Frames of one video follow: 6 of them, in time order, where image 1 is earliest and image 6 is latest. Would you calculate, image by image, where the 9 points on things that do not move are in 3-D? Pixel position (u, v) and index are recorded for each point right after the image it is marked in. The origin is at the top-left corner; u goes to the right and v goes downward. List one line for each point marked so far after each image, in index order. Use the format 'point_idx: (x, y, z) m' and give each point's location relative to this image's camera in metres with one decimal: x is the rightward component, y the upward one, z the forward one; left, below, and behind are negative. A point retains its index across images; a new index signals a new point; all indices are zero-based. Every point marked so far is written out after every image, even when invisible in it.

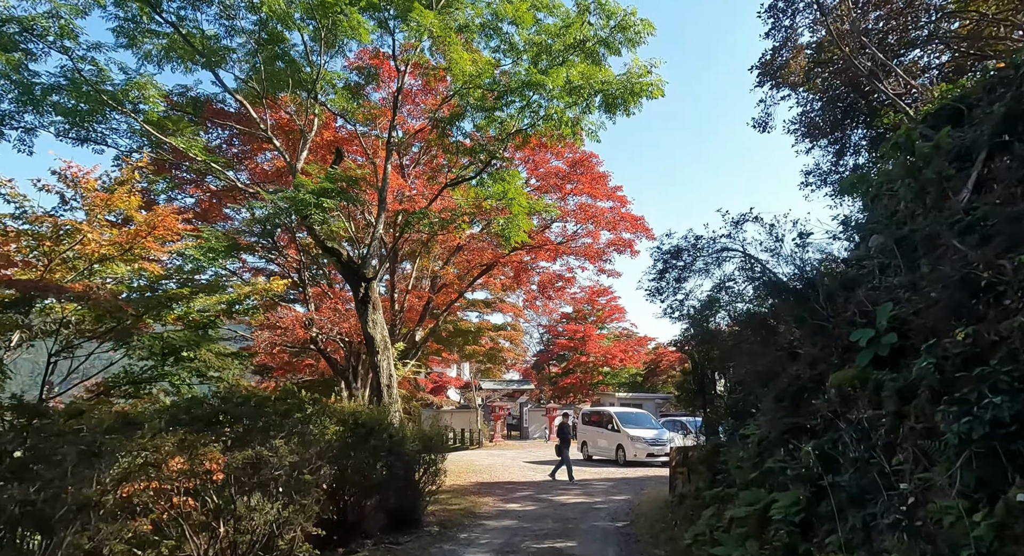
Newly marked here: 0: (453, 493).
0: (-1.0, -3.7, +11.5) m
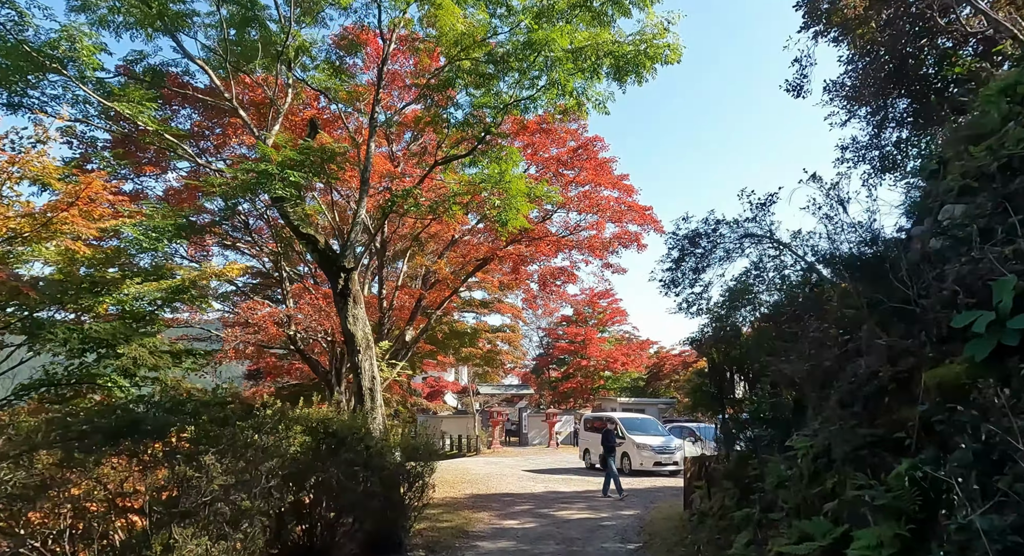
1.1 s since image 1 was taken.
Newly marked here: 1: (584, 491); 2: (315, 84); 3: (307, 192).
0: (-1.1, -3.6, +10.5) m
1: (+1.4, -4.3, +13.4) m
2: (-2.7, +2.7, +9.2) m
3: (-2.5, +1.1, +8.2) m
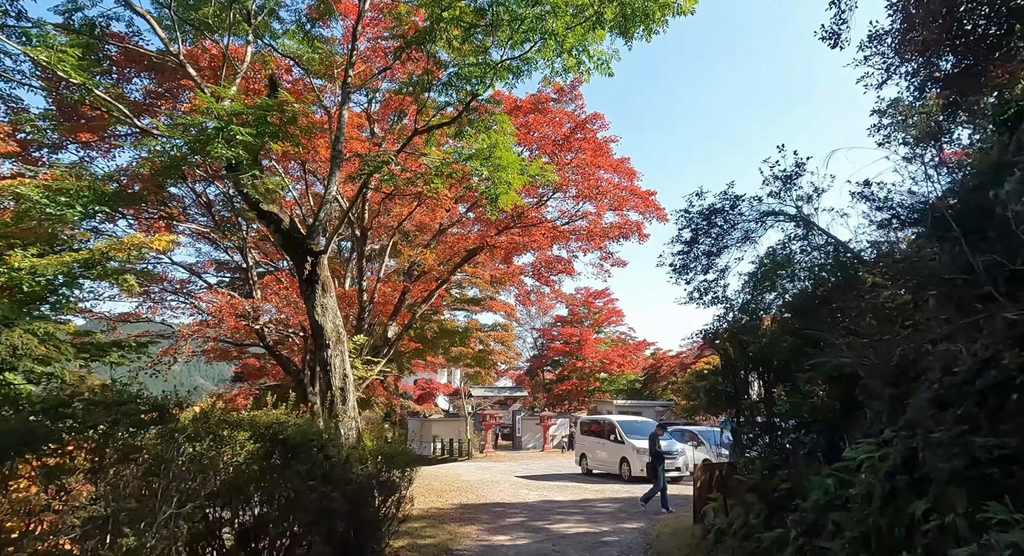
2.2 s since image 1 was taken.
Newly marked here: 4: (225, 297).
0: (-1.2, -3.5, +9.5) m
1: (+1.3, -4.1, +12.4) m
2: (-2.9, +2.8, +8.2) m
3: (-2.6, +1.2, +7.2) m
4: (-3.9, -0.2, +8.9) m
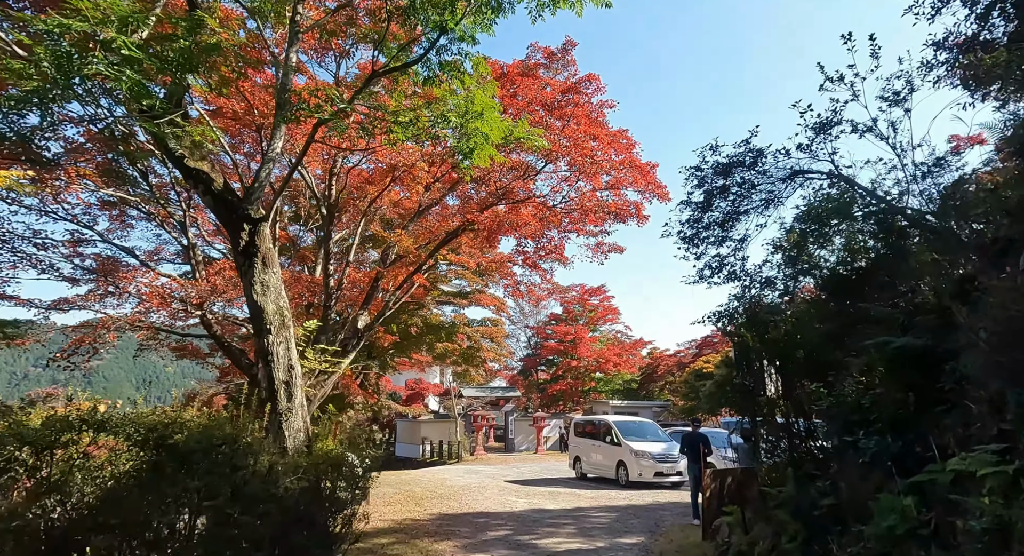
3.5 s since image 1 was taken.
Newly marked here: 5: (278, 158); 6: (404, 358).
0: (-1.4, -3.2, +8.3) m
1: (+1.0, -3.9, +11.2) m
2: (-3.1, +3.1, +7.0) m
3: (-2.8, +1.5, +6.0) m
4: (-4.1, 0.0, +7.7) m
5: (-2.2, +1.1, +6.2) m
6: (-3.0, -2.2, +18.7) m
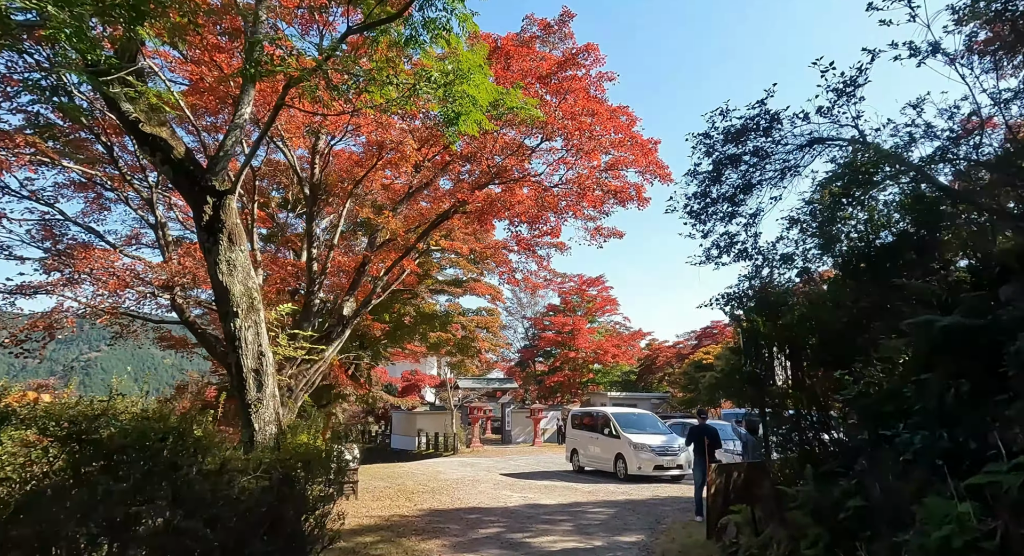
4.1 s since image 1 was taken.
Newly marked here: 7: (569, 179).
0: (-1.5, -3.0, +7.8) m
1: (+1.0, -3.7, +10.8) m
2: (-3.2, +3.3, +6.5) m
3: (-2.9, +1.7, +5.5) m
4: (-4.2, +0.2, +7.2) m
5: (-2.3, +1.3, +5.7) m
6: (-3.1, -1.9, +18.2) m
7: (+0.8, +1.3, +9.3) m
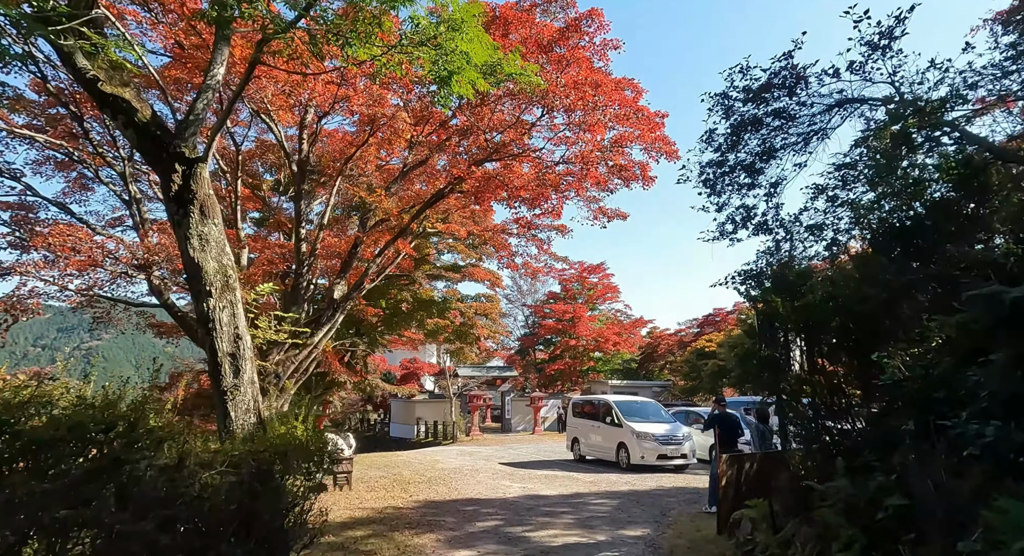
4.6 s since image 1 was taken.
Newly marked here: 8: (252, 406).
0: (-1.5, -2.8, +7.4) m
1: (+0.9, -3.4, +10.4) m
2: (-3.2, +3.5, +6.0) m
3: (-2.9, +1.9, +5.0) m
4: (-4.2, +0.4, +6.7) m
5: (-2.3, +1.5, +5.2) m
6: (-3.1, -1.5, +17.8) m
7: (+0.8, +1.6, +8.8) m
8: (-2.1, -1.0, +5.2) m
